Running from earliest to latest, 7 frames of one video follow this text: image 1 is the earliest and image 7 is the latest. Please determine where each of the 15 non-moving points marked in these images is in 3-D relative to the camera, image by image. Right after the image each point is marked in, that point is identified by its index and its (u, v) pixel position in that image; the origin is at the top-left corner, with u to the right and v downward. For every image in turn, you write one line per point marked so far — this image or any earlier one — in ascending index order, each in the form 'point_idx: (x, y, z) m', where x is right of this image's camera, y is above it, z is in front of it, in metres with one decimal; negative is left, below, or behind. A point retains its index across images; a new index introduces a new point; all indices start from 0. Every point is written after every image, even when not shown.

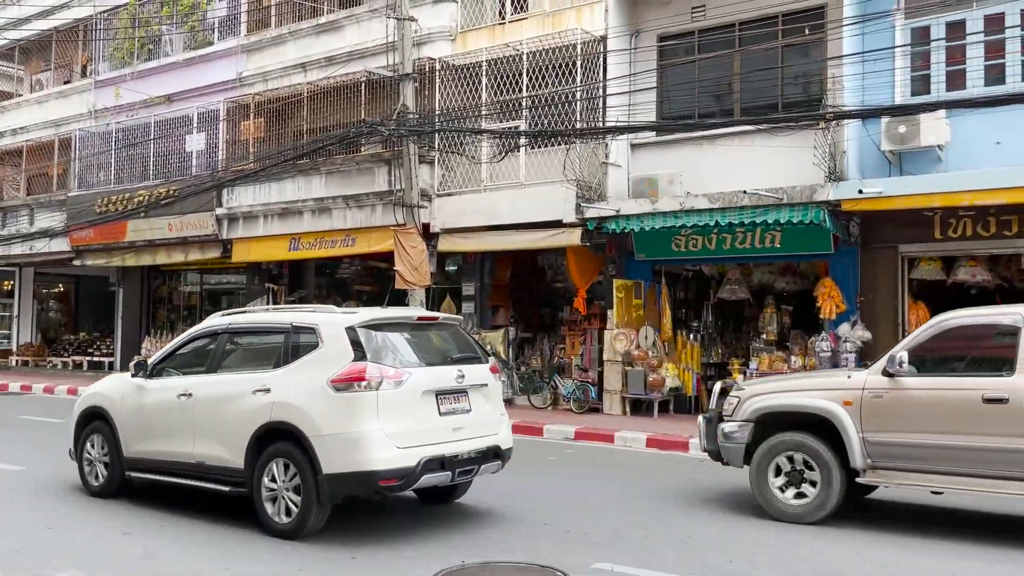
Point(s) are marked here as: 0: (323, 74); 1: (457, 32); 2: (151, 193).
0: (-3.8, +4.2, +16.8) m
1: (-1.0, +4.7, +15.5) m
2: (-8.0, +2.1, +18.7) m
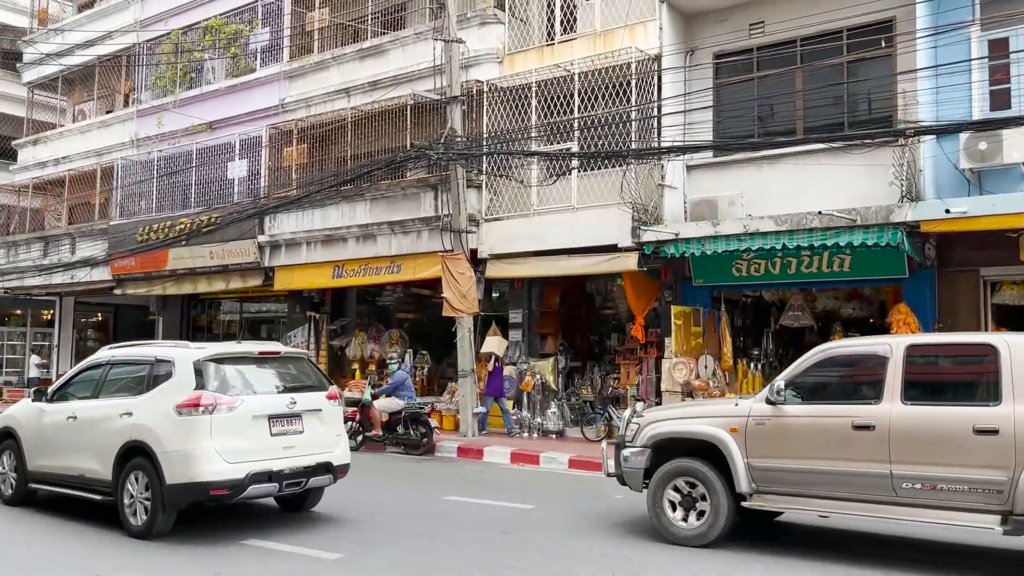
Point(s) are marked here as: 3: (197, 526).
0: (-2.8, +3.7, +16.5) m
1: (-0.1, +4.2, +15.2) m
2: (-7.0, +1.5, +18.5) m
3: (-2.9, -2.1, +7.7) m
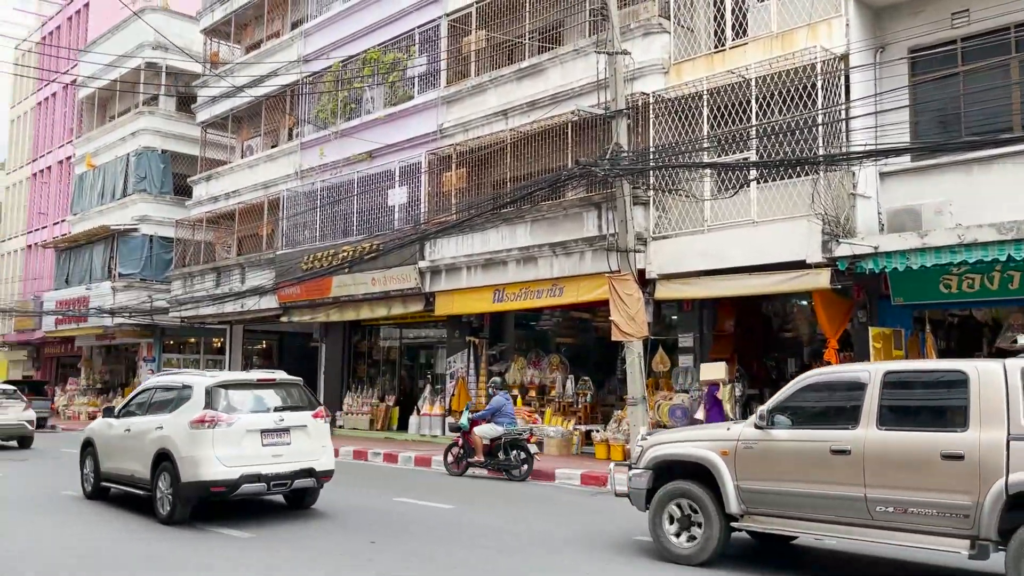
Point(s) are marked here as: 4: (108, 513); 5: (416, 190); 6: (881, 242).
0: (+0.3, +3.2, +16.2) m
1: (+2.7, +3.8, +14.5) m
2: (-3.5, +0.9, +18.7) m
3: (-1.1, -2.3, +7.3) m
4: (-4.8, -2.7, +9.9) m
5: (-2.0, +2.1, +18.0) m
6: (+4.9, +0.6, +11.3) m
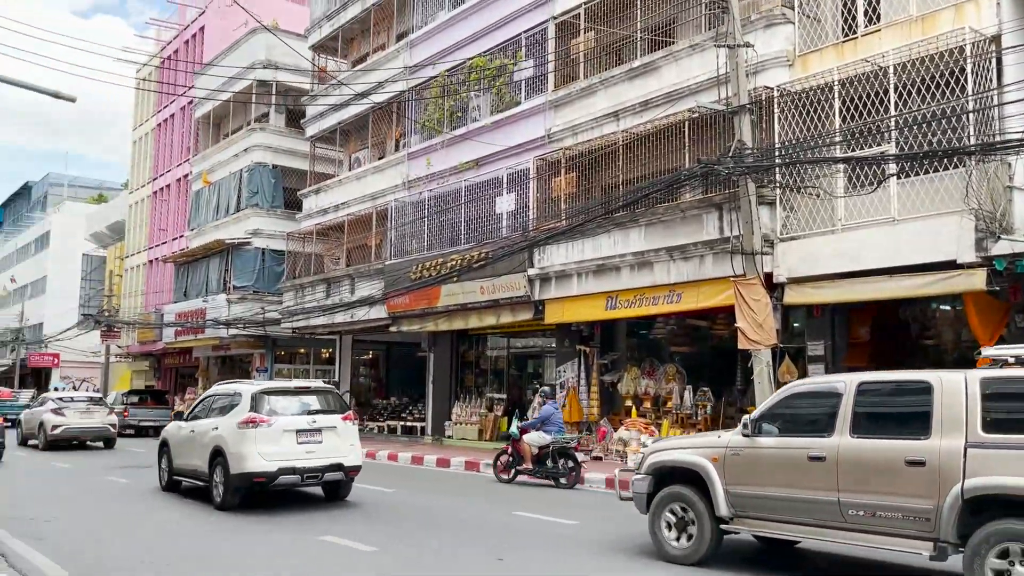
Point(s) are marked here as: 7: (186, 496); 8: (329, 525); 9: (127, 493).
0: (+2.3, +3.1, +15.6) m
1: (+4.6, +3.7, +13.6) m
2: (-1.0, +0.7, +18.6) m
3: (0.0, -2.4, +6.9) m
4: (-3.4, -2.8, +9.9) m
5: (+0.3, +1.9, +17.7) m
6: (+6.4, +0.6, +10.2) m
7: (-5.0, -3.1, +12.7) m
8: (-2.3, -2.8, +10.2) m
9: (-6.1, -3.1, +13.2) m
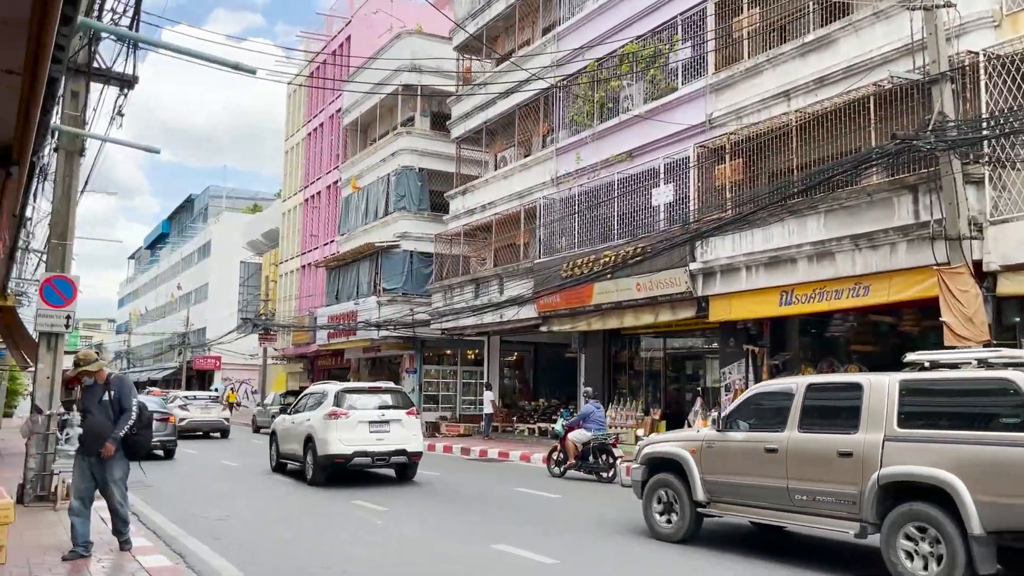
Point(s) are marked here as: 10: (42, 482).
0: (+5.1, +3.2, +14.3) m
1: (+7.0, +3.9, +12.0) m
2: (+2.2, +0.7, +17.8) m
3: (+1.5, -2.3, +6.1) m
4: (-1.4, -2.7, +9.5) m
5: (+3.4, +2.0, +16.7) m
6: (+8.3, +0.8, +8.3) m
7: (-2.5, -3.1, +12.6) m
8: (-0.3, -2.7, +9.7) m
9: (-3.5, -3.1, +13.2) m
10: (-5.8, -2.4, +10.5) m
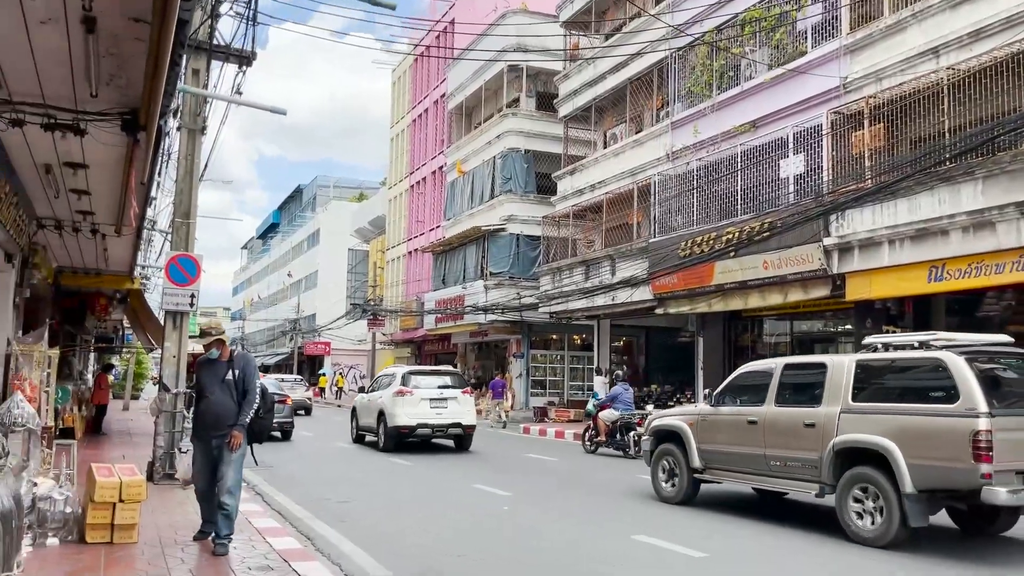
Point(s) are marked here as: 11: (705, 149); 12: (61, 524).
0: (+7.0, +3.6, +13.0) m
1: (+8.6, +4.3, +10.5) m
2: (+4.6, +1.2, +16.8) m
3: (+2.5, -2.0, +5.3) m
4: (+0.1, -2.4, +9.0) m
5: (+5.6, +2.4, +15.6) m
6: (+9.5, +1.1, +6.7) m
7: (-0.7, -2.8, +12.3) m
8: (+1.2, -2.5, +9.1) m
9: (-1.6, -2.8, +13.0) m
10: (-4.3, -2.1, +10.6) m
11: (+4.3, +3.1, +19.1) m
12: (-3.5, -1.8, +6.5) m
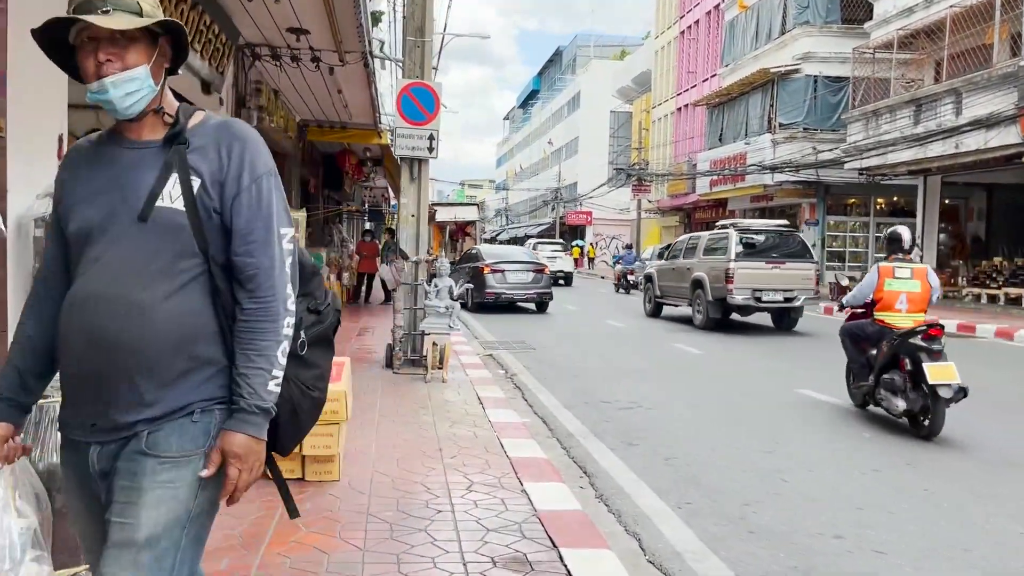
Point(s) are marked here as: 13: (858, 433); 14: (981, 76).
0: (+10.3, +5.3, +6.7) m
1: (+11.1, +5.5, +3.8) m
2: (+9.2, +3.5, +11.3) m
3: (+3.9, -1.3, +1.6) m
4: (+2.7, -1.1, +5.9) m
5: (+9.8, +4.5, +9.7) m
6: (+10.9, +1.8, +0.4) m
7: (+2.9, -1.0, +9.2) m
8: (+3.8, -1.2, +5.6) m
9: (+2.2, -0.9, +10.1) m
10: (-1.0, -0.5, +8.6) m
11: (+9.6, +5.8, +13.3) m
12: (-1.5, -0.8, +4.5) m
13: (+2.6, -1.1, +6.3) m
14: (+8.9, +4.0, +16.2) m
